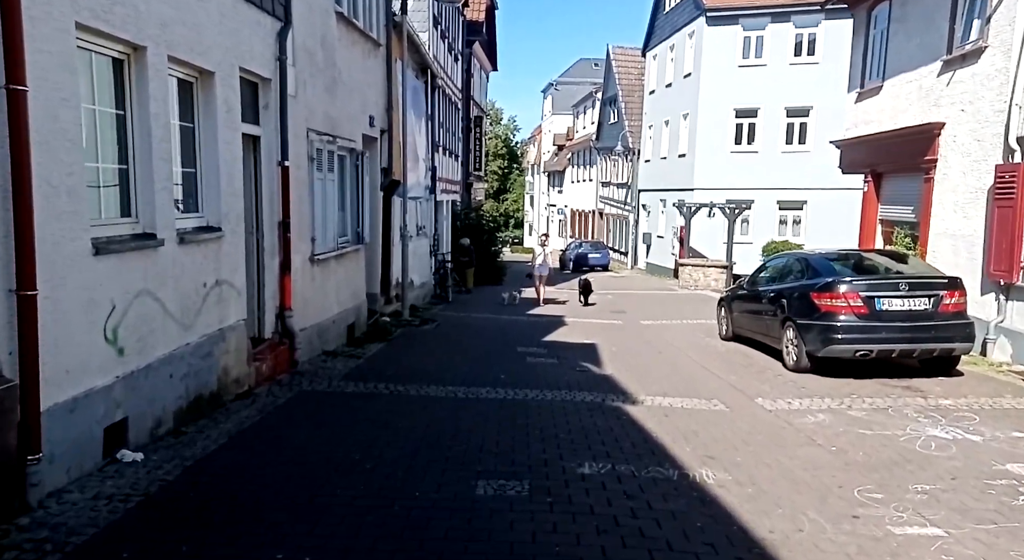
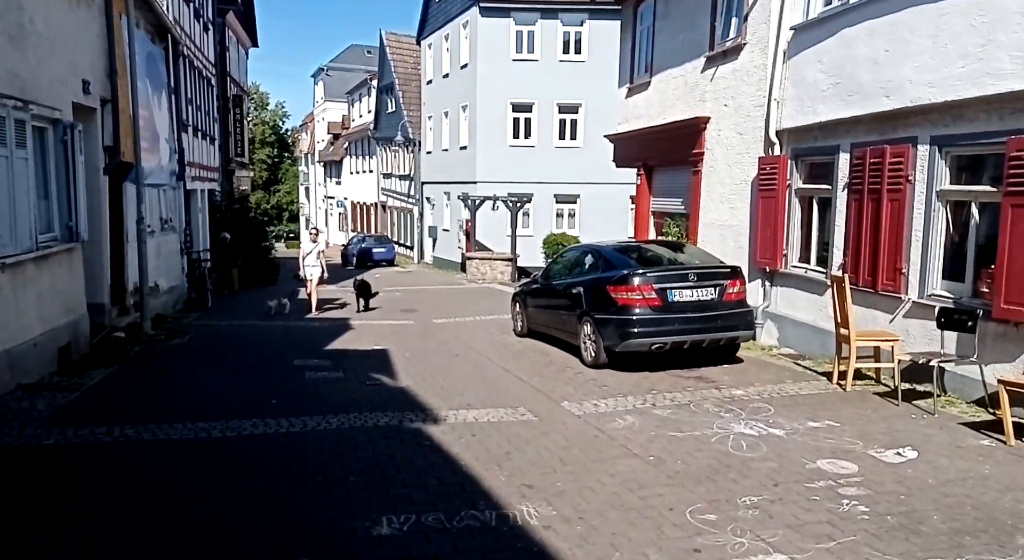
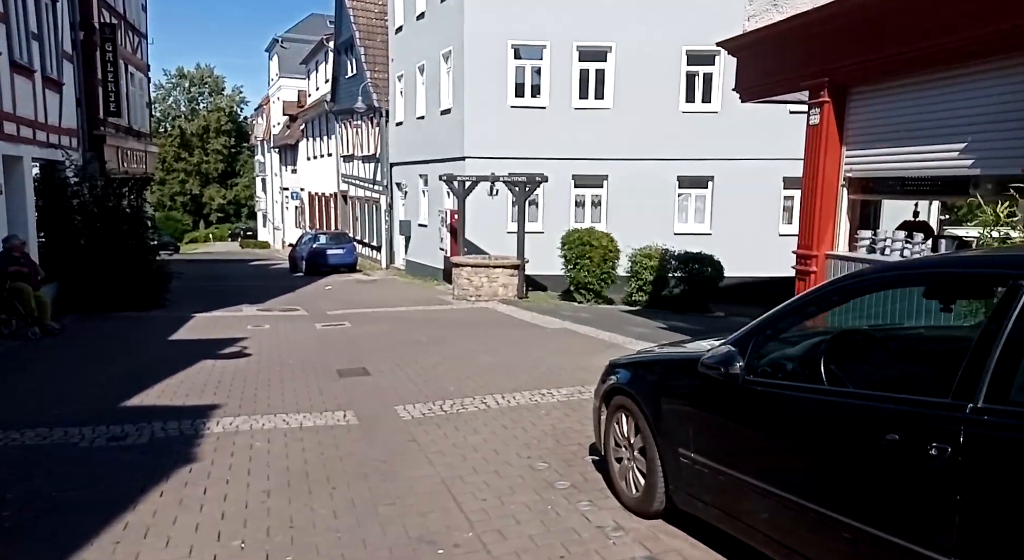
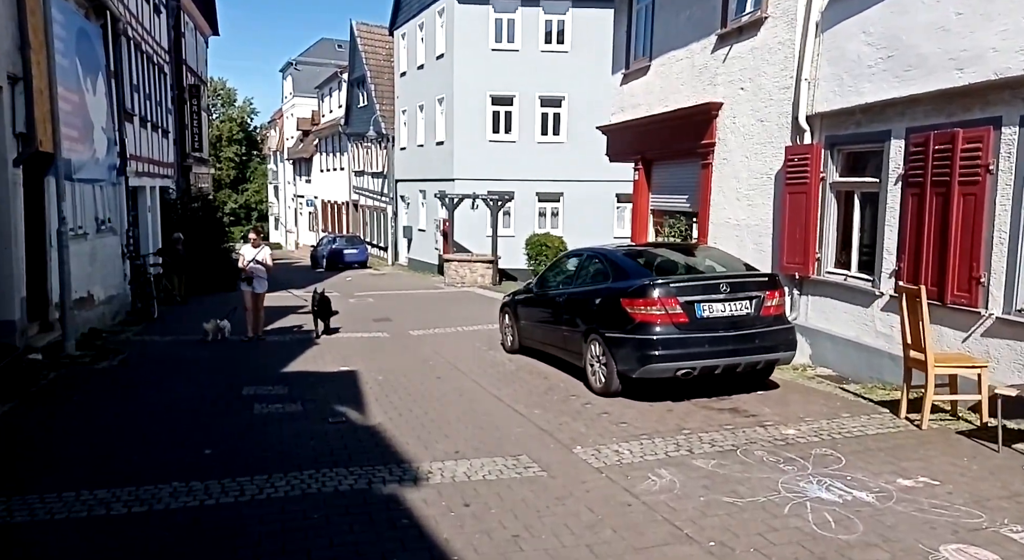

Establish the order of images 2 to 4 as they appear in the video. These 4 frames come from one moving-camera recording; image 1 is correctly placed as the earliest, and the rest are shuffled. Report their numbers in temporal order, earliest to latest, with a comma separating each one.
2, 4, 3
